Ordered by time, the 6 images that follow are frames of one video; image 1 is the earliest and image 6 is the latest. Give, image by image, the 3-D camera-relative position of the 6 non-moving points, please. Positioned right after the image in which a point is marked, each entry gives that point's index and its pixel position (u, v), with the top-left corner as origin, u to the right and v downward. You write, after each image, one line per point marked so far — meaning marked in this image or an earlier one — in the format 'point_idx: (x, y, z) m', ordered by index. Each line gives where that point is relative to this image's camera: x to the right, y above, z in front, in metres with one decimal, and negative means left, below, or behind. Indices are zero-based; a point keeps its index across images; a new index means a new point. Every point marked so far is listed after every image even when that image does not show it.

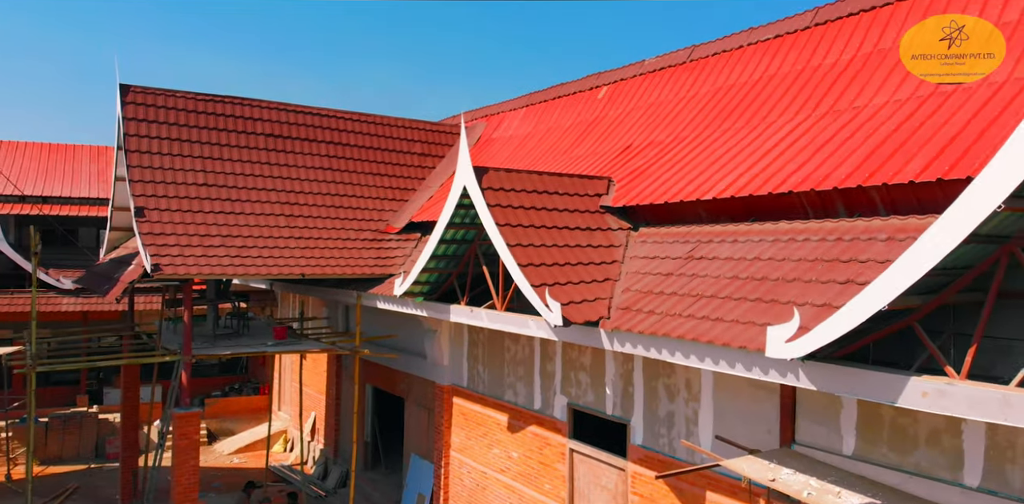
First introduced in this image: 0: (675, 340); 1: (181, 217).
0: (+1.2, -0.7, +6.3) m
1: (-4.5, +0.5, +11.2) m
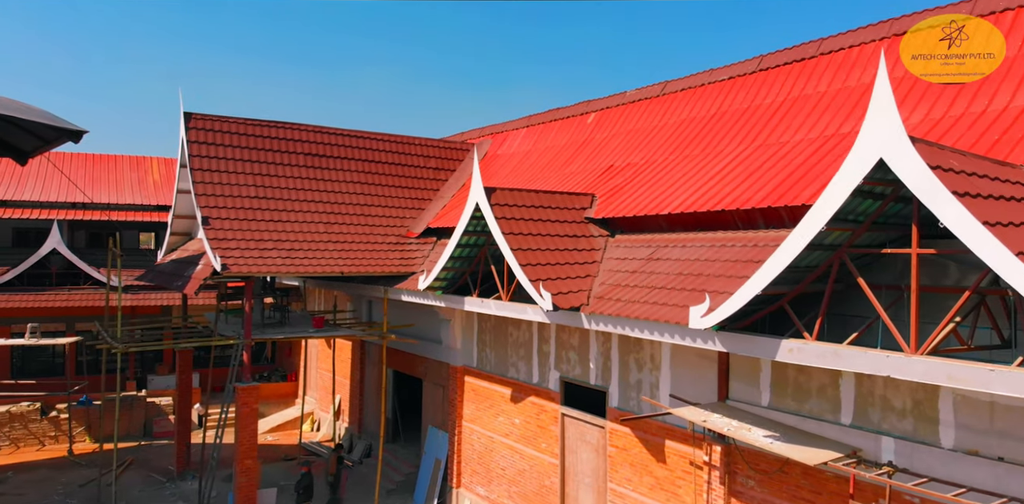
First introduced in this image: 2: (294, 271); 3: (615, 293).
0: (+1.3, -0.7, +8.5) m
1: (-4.5, +0.4, +13.4) m
2: (-3.5, -0.3, +13.0) m
3: (+1.2, -0.5, +9.2) m
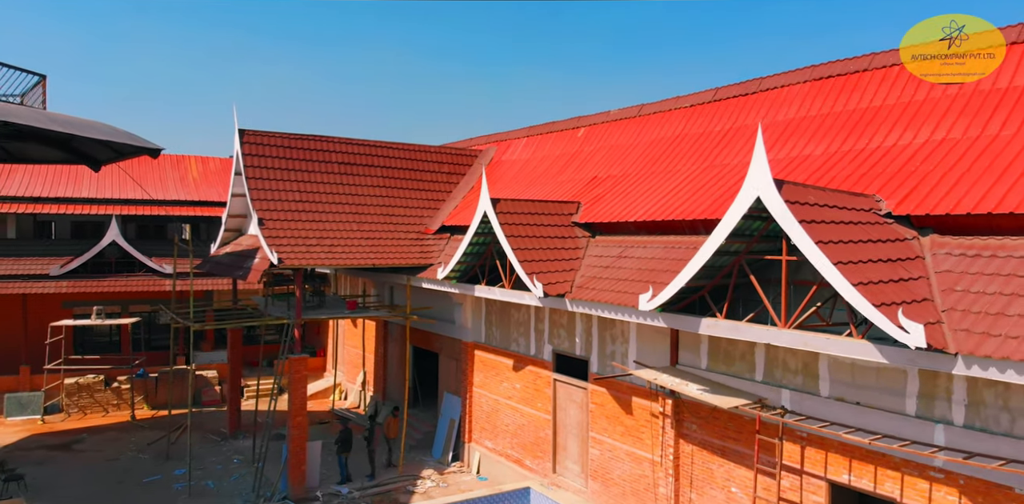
0: (+1.3, -0.7, +11.3) m
1: (-4.5, +0.5, +16.2) m
2: (-3.4, -0.2, +15.8) m
3: (+1.2, -0.5, +11.9) m
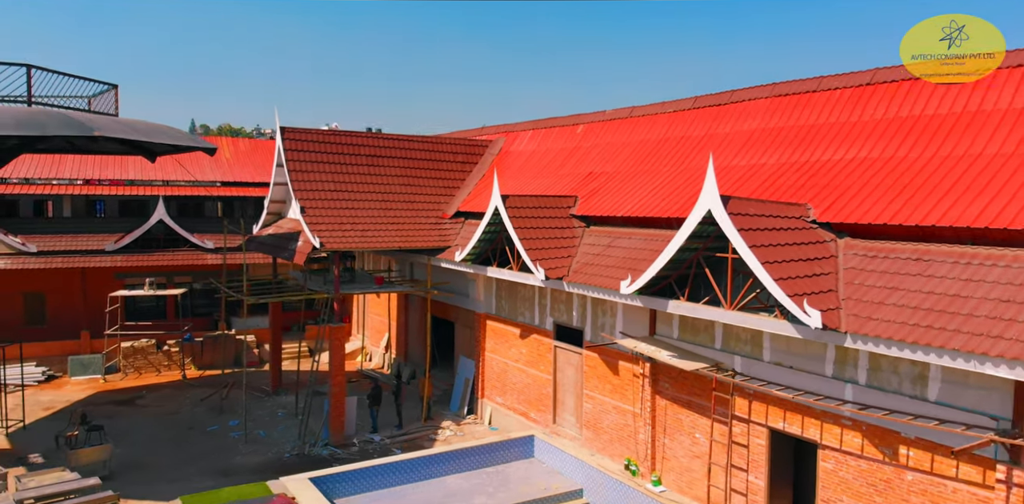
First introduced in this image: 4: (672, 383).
0: (+1.4, -0.6, +13.9) m
1: (-4.3, +0.9, +18.8) m
2: (-3.3, +0.1, +18.4) m
3: (+1.3, -0.3, +14.5) m
4: (+2.8, -2.2, +14.0) m
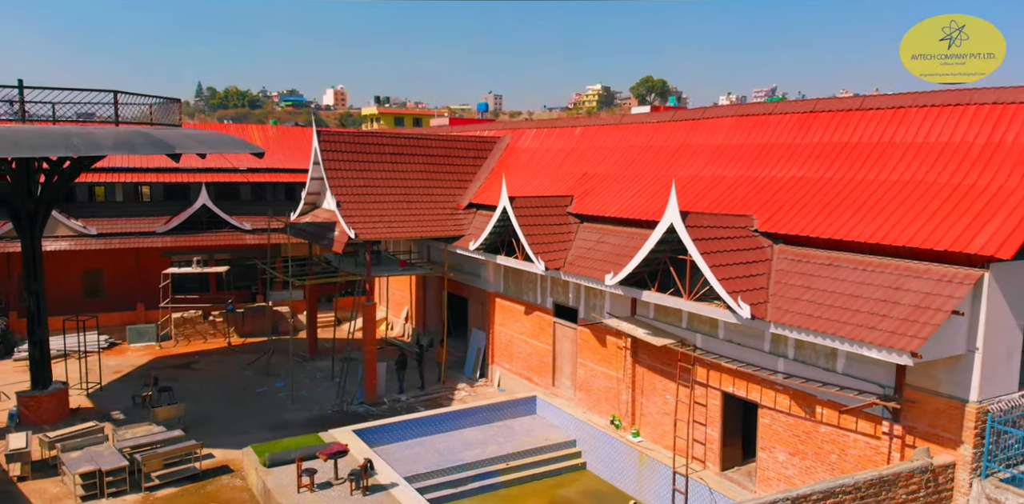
0: (+1.5, -0.5, +17.0) m
1: (-4.1, +1.2, +21.9) m
2: (-3.1, +0.4, +21.5) m
3: (+1.4, -0.2, +17.7) m
4: (+2.9, -2.2, +17.2) m
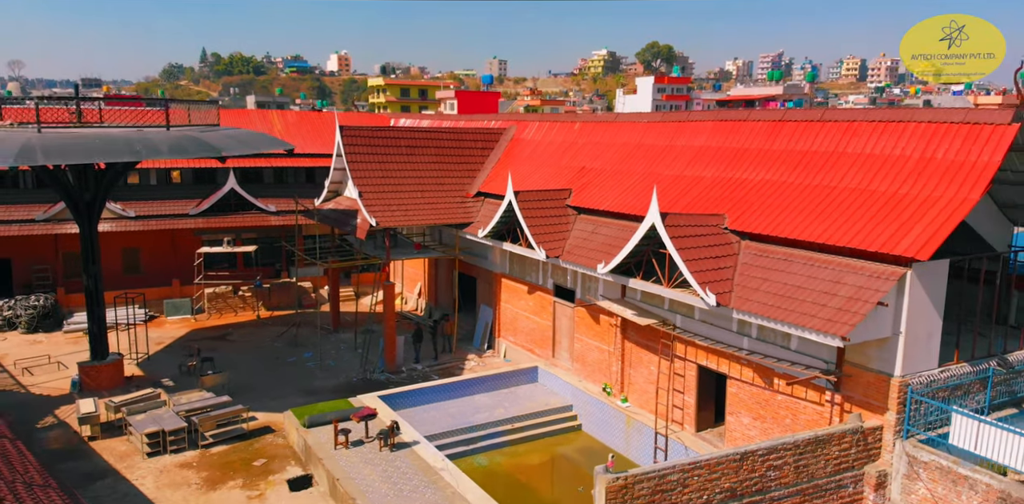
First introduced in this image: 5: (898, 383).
0: (+1.6, -0.3, +19.5) m
1: (-4.0, +1.6, +24.3) m
2: (-3.0, +0.9, +24.0) m
3: (+1.6, +0.1, +20.1) m
4: (+3.0, -1.9, +19.8) m
5: (+6.9, -2.3, +14.6) m
